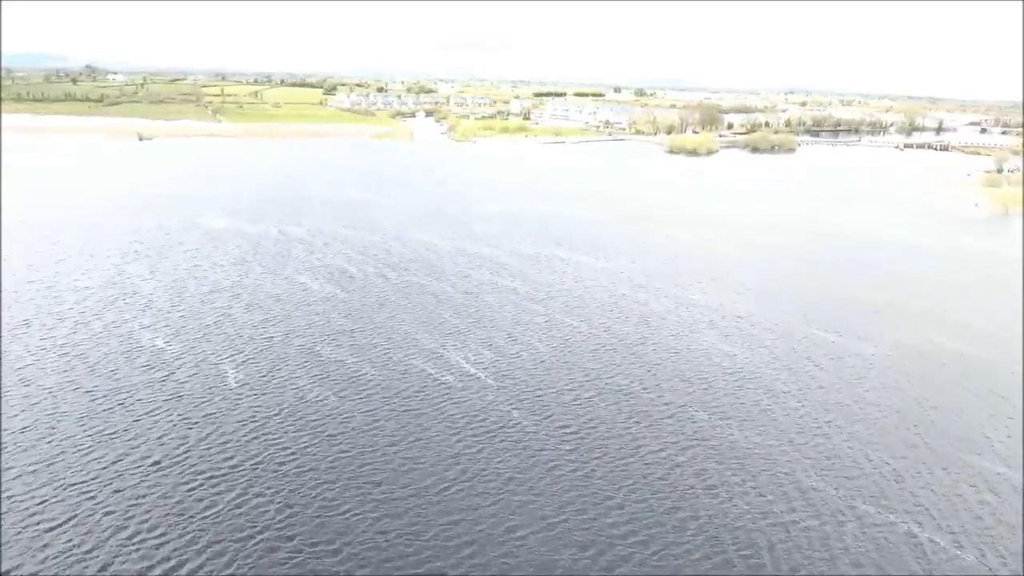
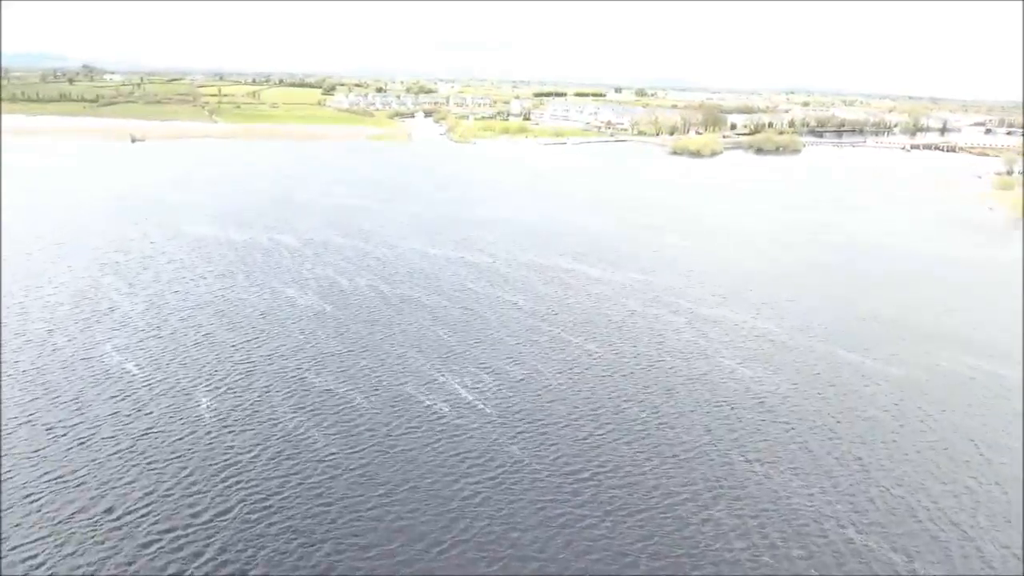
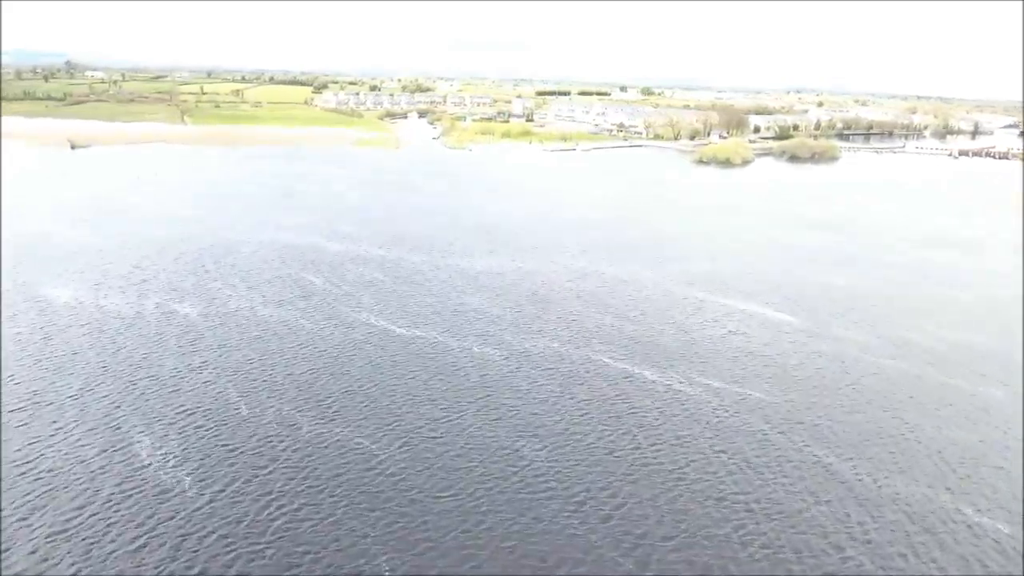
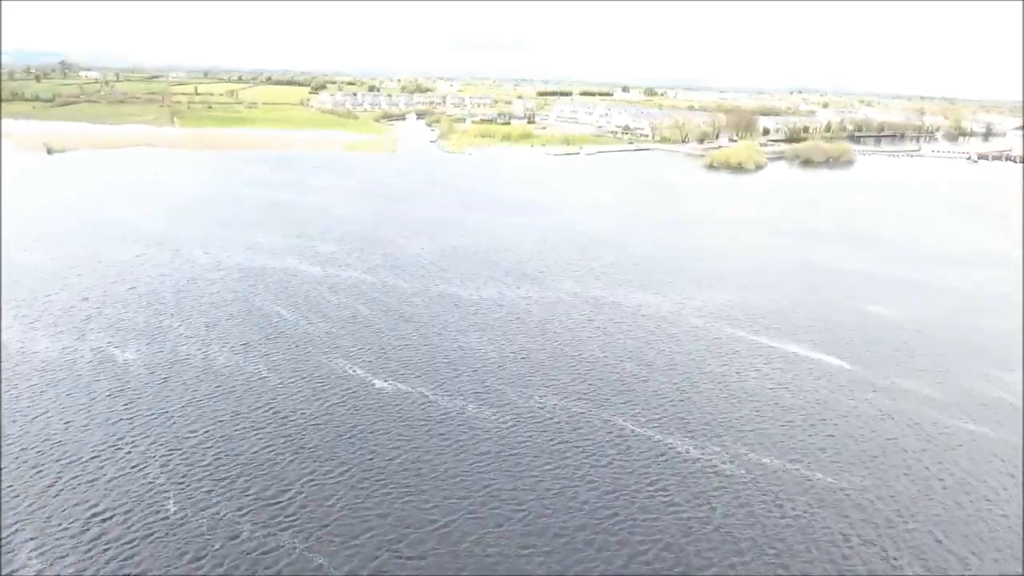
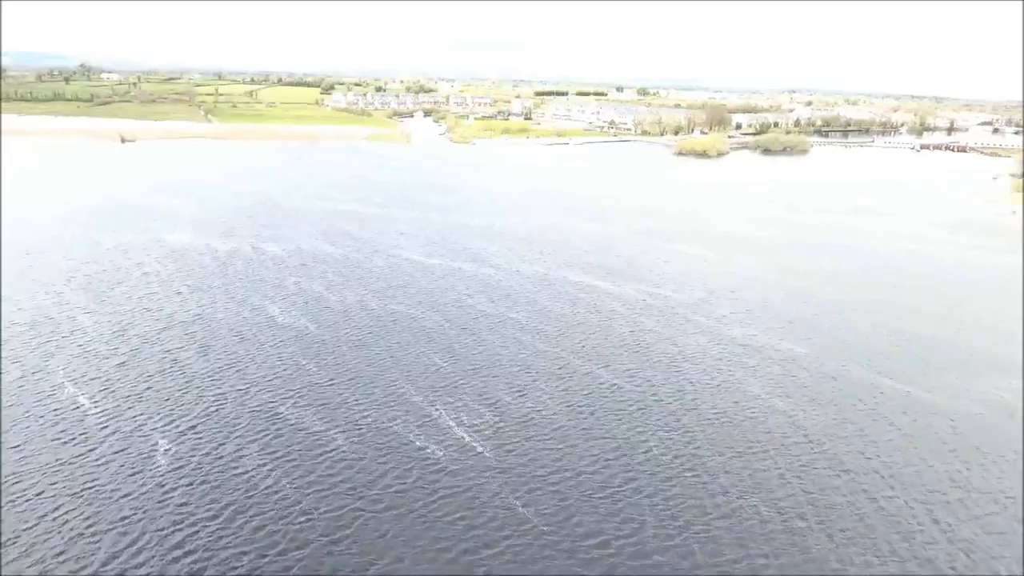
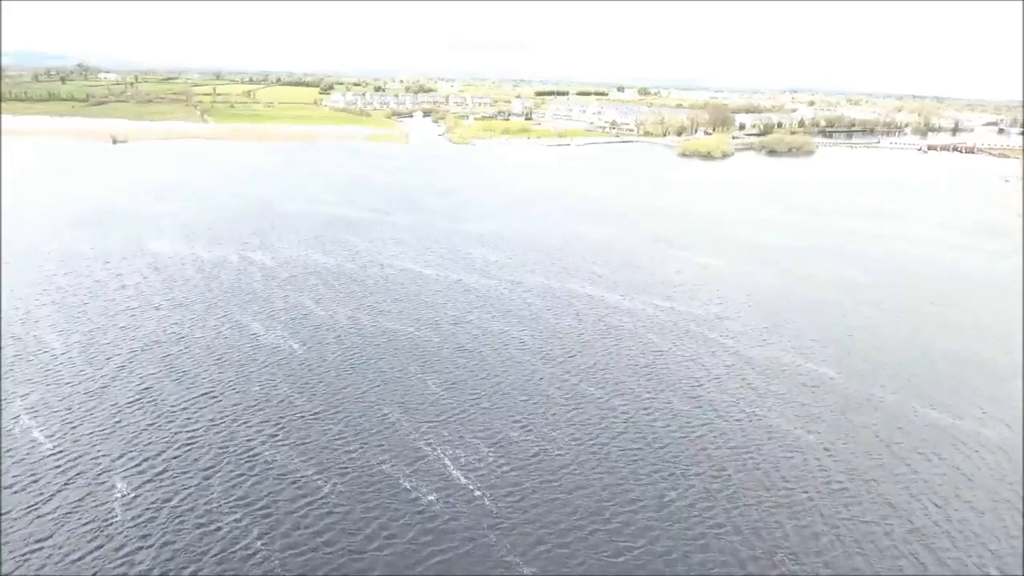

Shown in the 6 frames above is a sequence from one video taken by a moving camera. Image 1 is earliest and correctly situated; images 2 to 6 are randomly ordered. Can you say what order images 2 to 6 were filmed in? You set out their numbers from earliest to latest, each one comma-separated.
2, 5, 6, 3, 4
